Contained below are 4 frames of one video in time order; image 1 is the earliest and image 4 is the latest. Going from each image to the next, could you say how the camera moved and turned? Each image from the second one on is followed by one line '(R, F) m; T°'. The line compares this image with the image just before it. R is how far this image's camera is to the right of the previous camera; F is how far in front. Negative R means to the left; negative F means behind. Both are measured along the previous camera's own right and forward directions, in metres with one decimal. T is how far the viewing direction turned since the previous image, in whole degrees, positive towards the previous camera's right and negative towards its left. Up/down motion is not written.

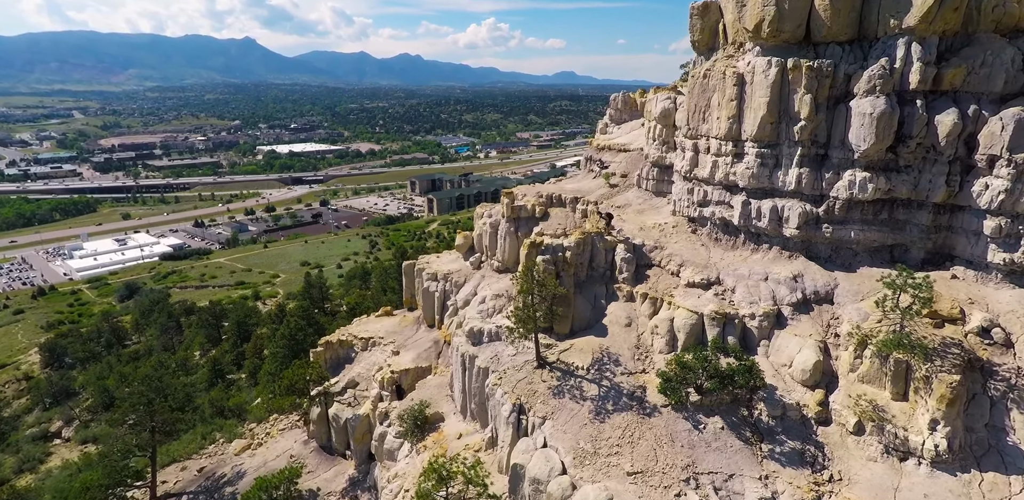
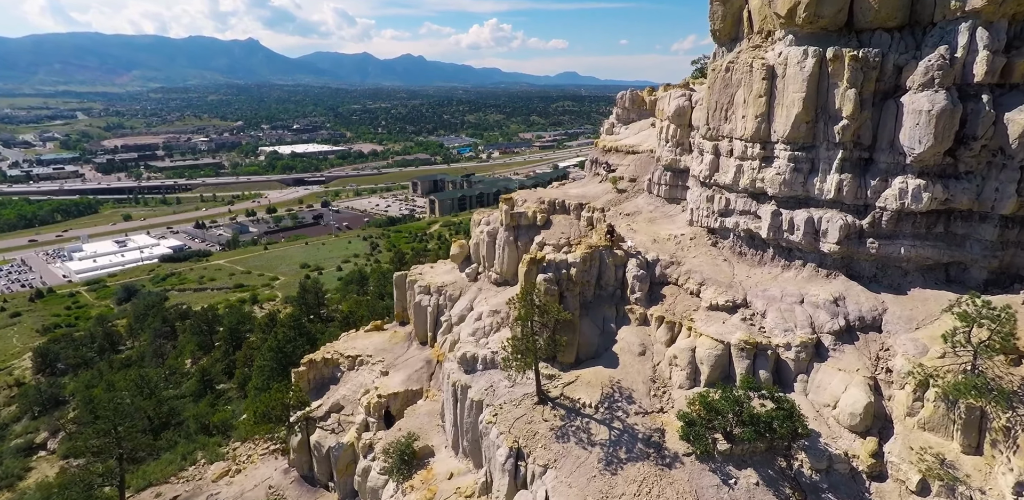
(+0.2, +2.6) m; 0°
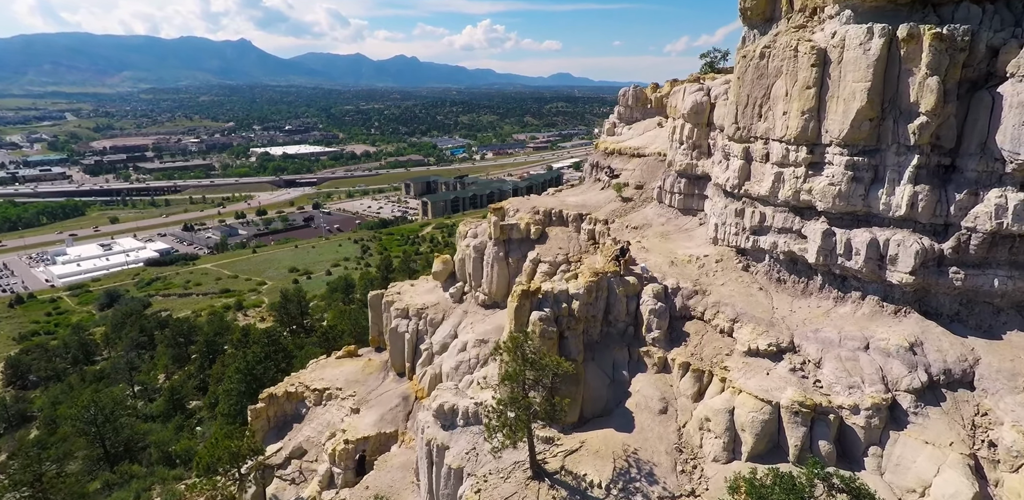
(+0.2, +3.8) m; +1°
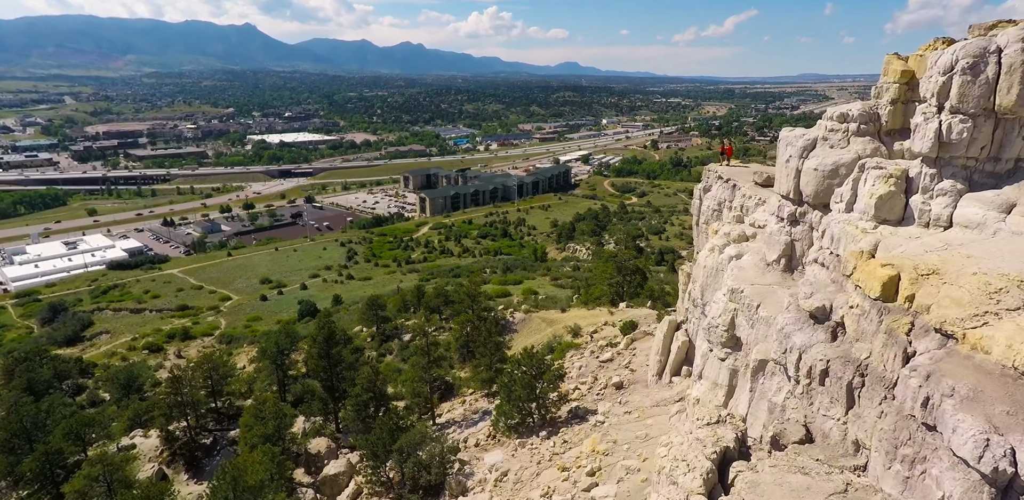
(-0.1, +25.7) m; 0°
